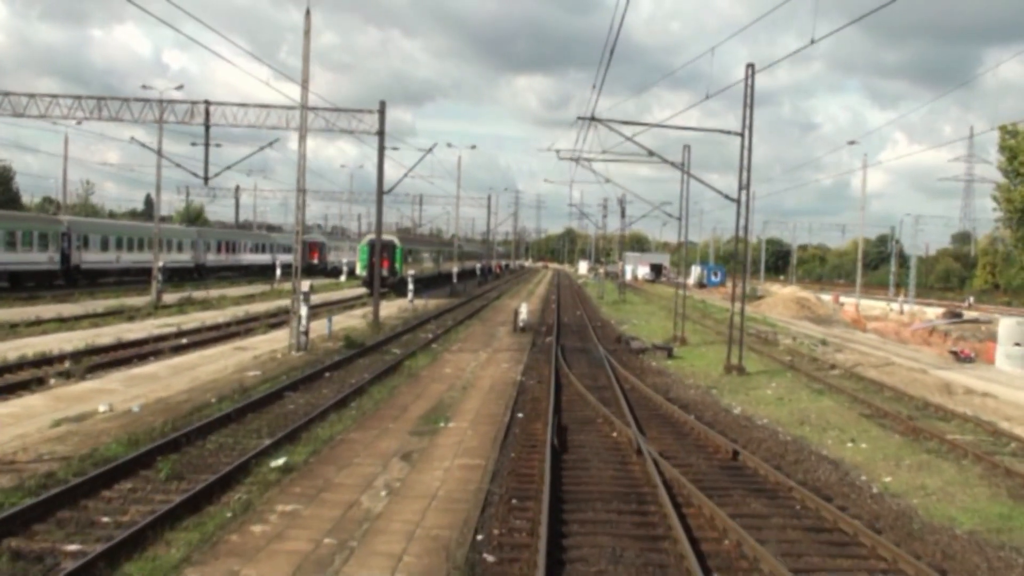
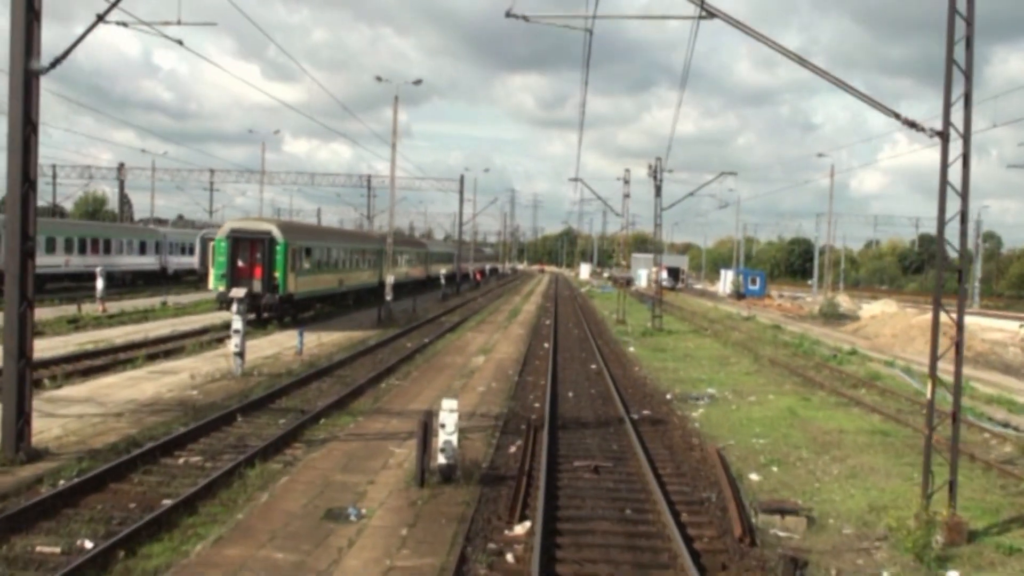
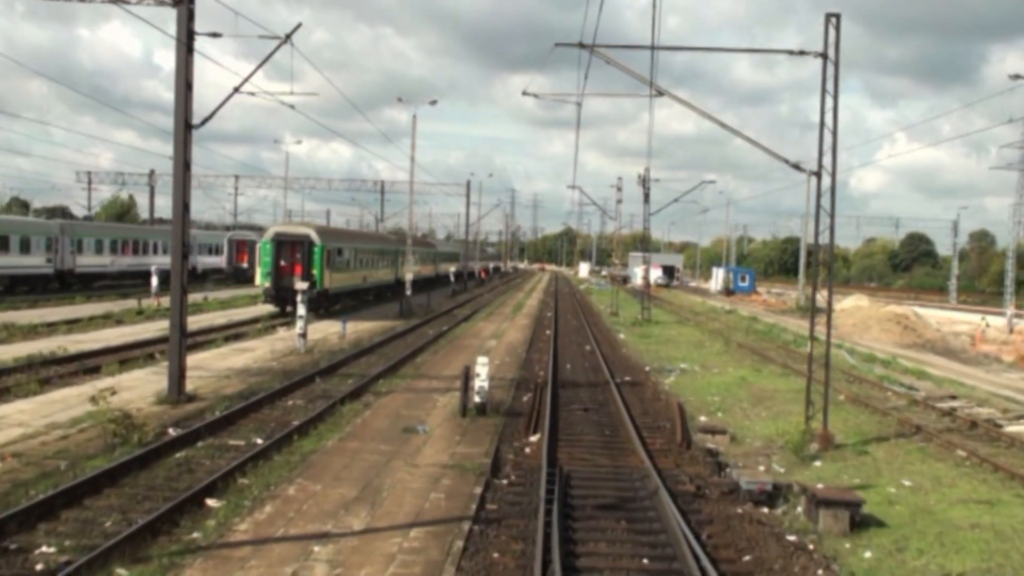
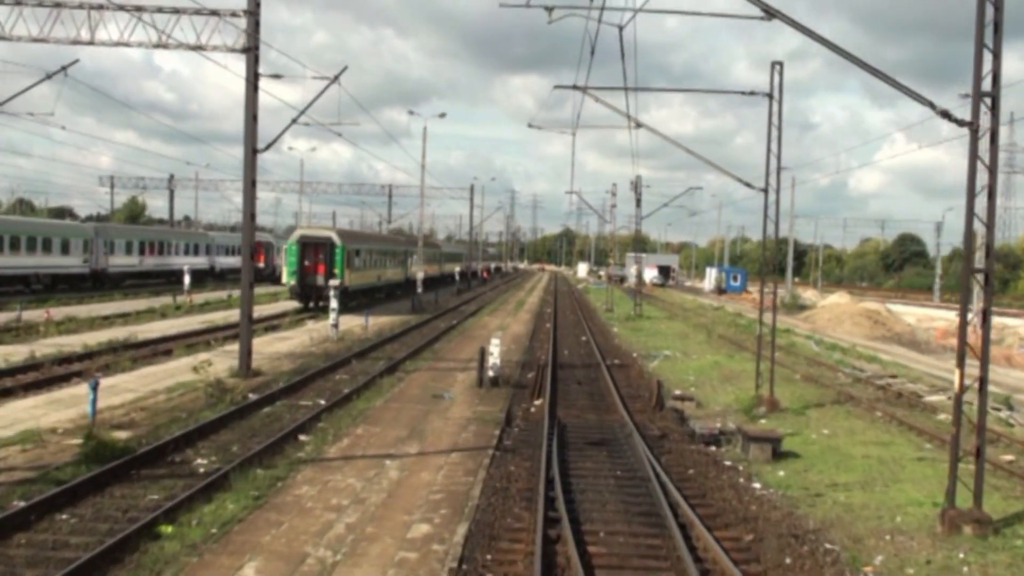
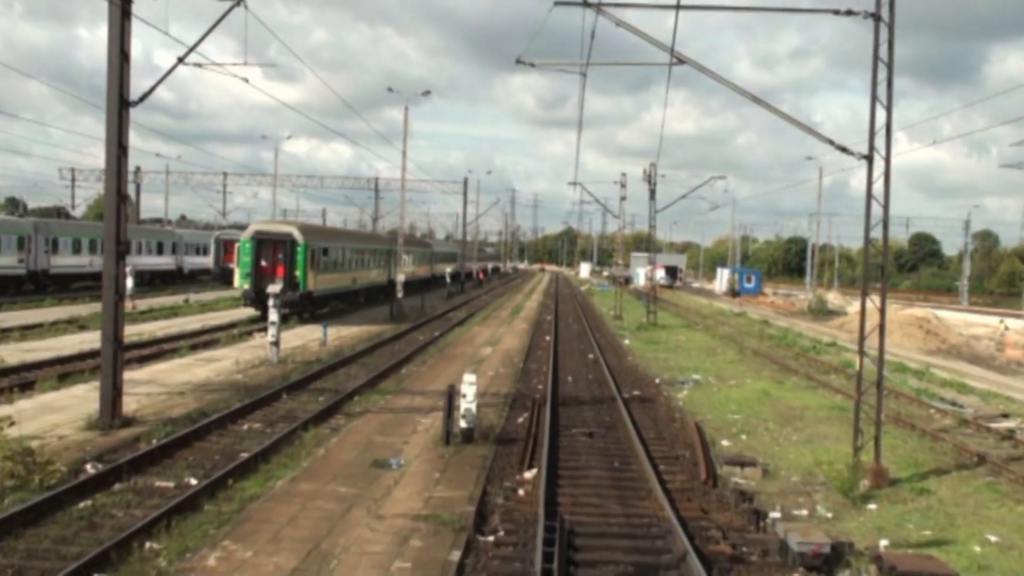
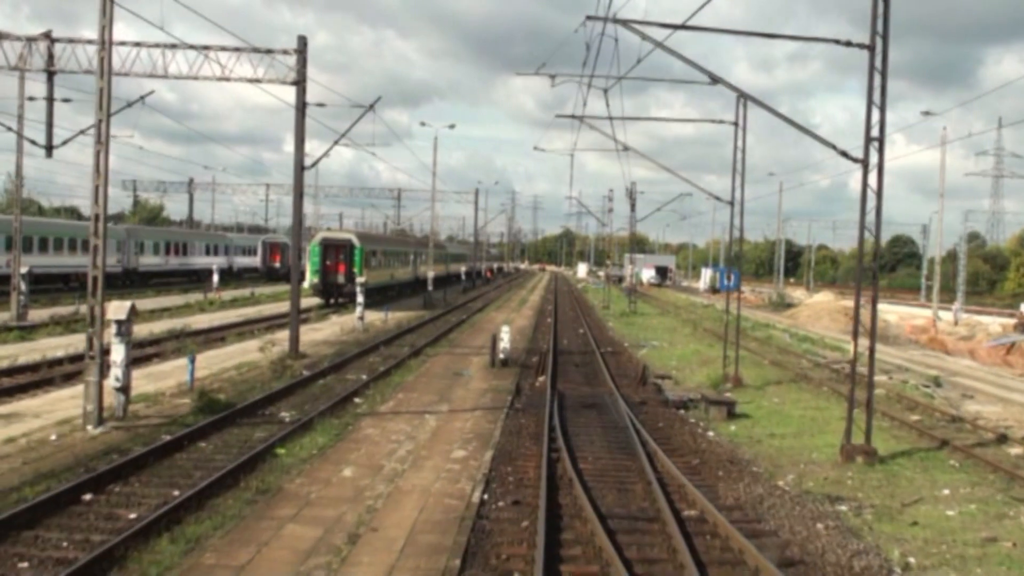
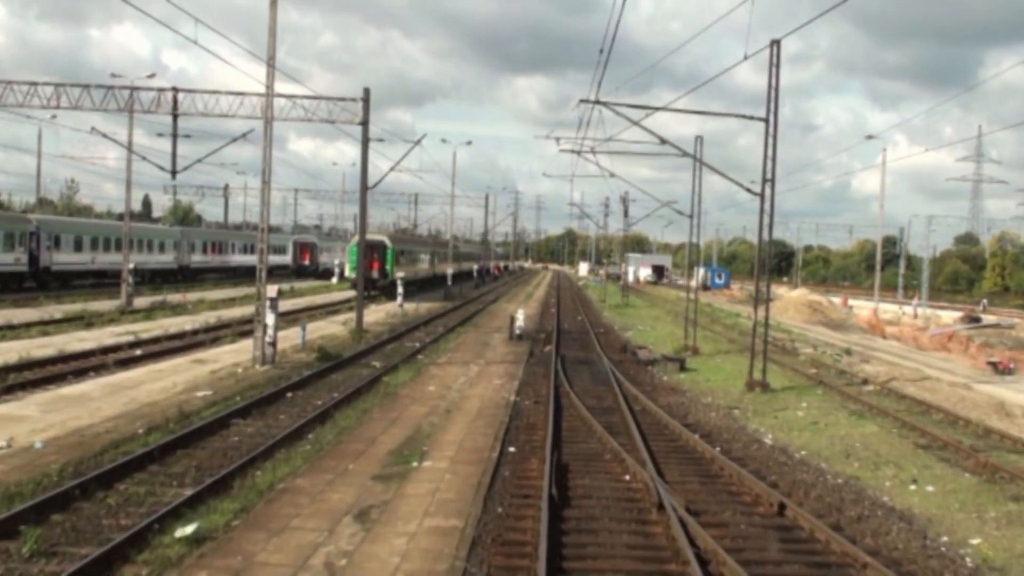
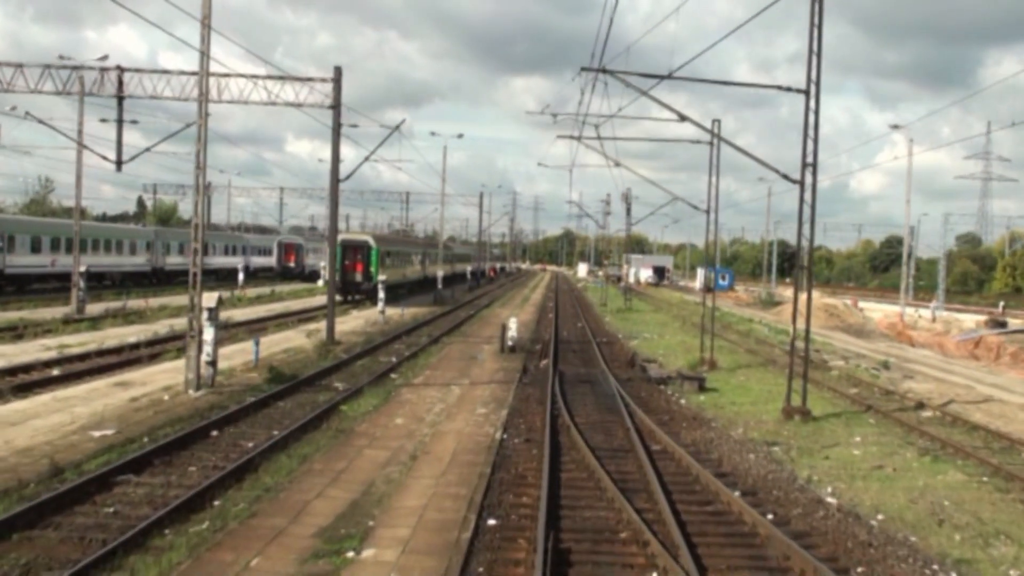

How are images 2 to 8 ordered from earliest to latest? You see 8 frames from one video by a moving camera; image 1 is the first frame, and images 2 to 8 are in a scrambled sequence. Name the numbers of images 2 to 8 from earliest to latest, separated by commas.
7, 8, 6, 4, 3, 5, 2
